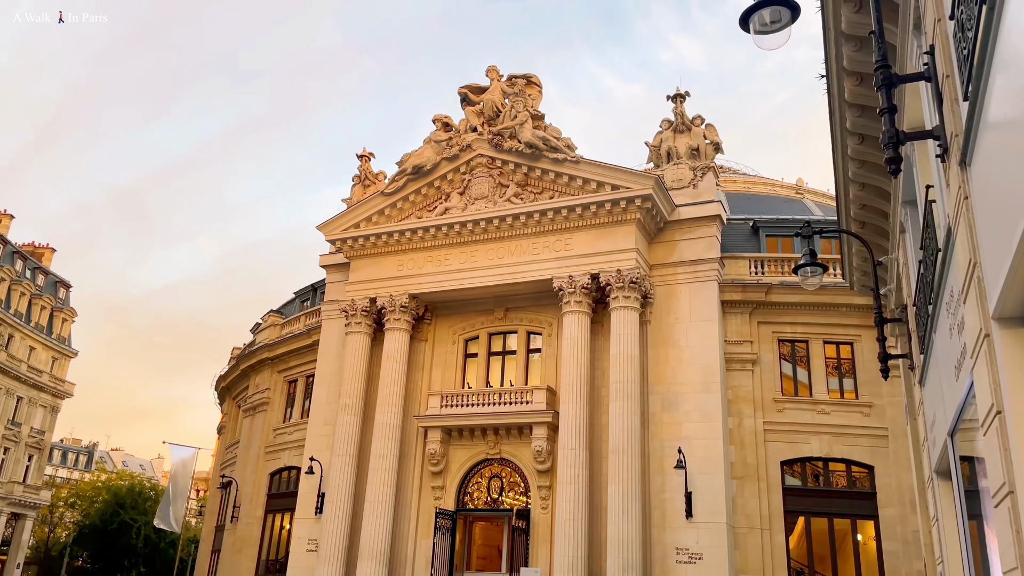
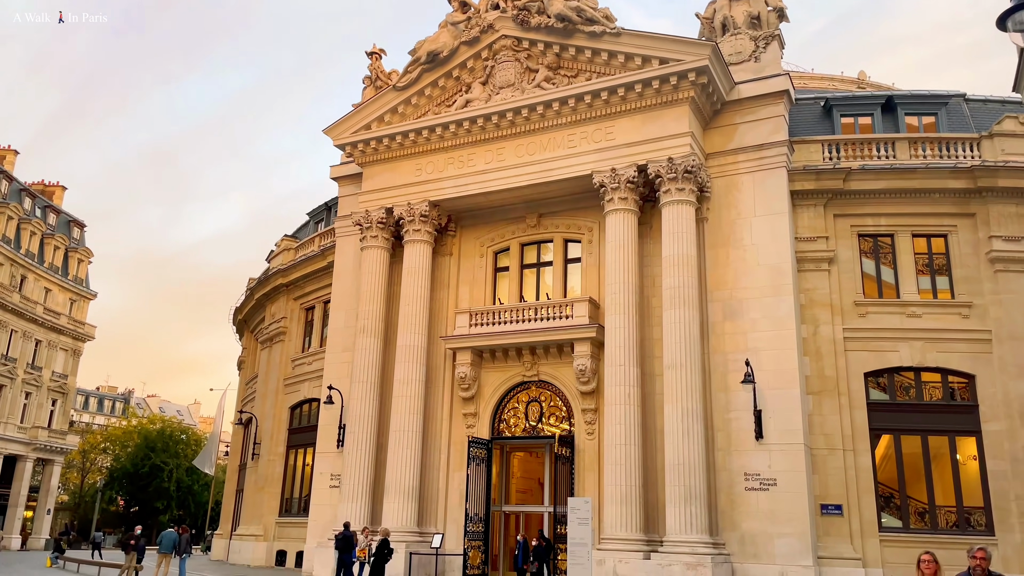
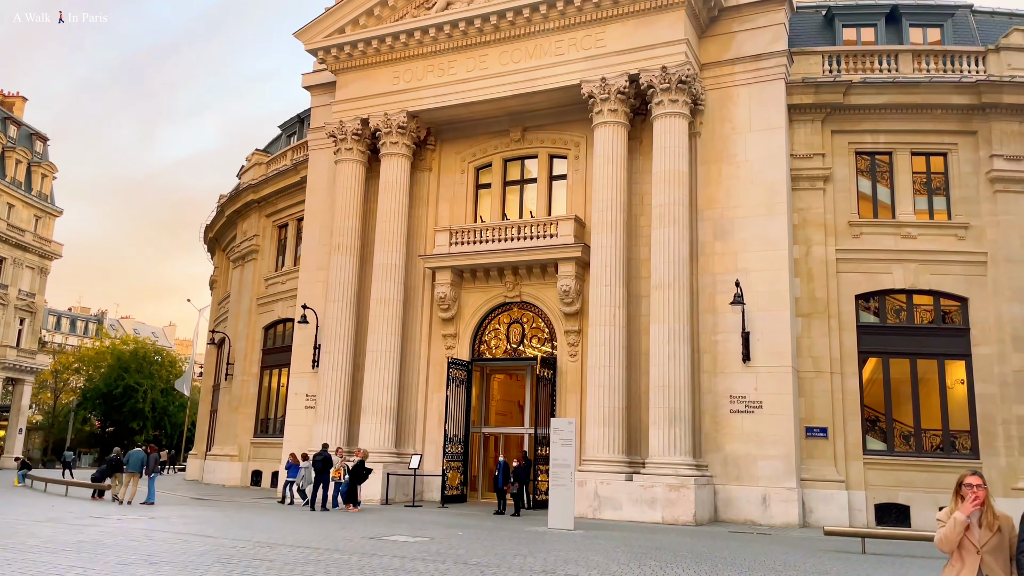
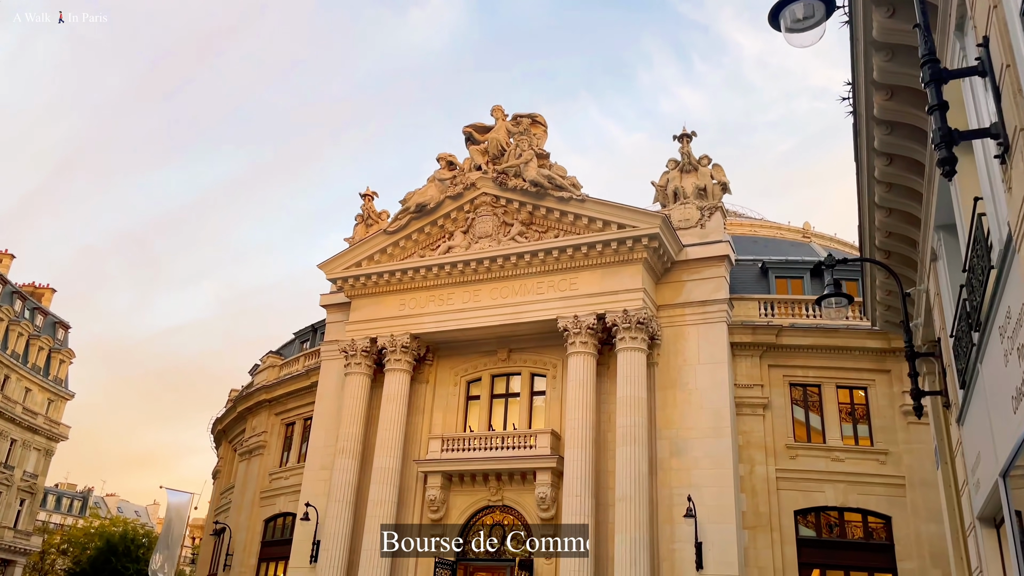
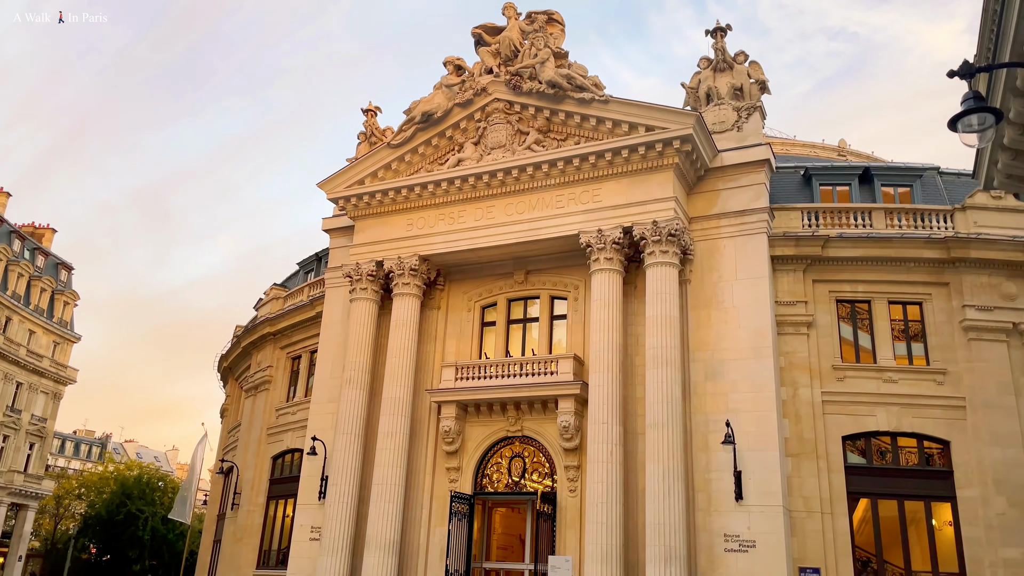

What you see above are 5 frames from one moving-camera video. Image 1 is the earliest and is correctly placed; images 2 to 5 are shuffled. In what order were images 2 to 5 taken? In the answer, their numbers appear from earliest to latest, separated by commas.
4, 5, 2, 3
